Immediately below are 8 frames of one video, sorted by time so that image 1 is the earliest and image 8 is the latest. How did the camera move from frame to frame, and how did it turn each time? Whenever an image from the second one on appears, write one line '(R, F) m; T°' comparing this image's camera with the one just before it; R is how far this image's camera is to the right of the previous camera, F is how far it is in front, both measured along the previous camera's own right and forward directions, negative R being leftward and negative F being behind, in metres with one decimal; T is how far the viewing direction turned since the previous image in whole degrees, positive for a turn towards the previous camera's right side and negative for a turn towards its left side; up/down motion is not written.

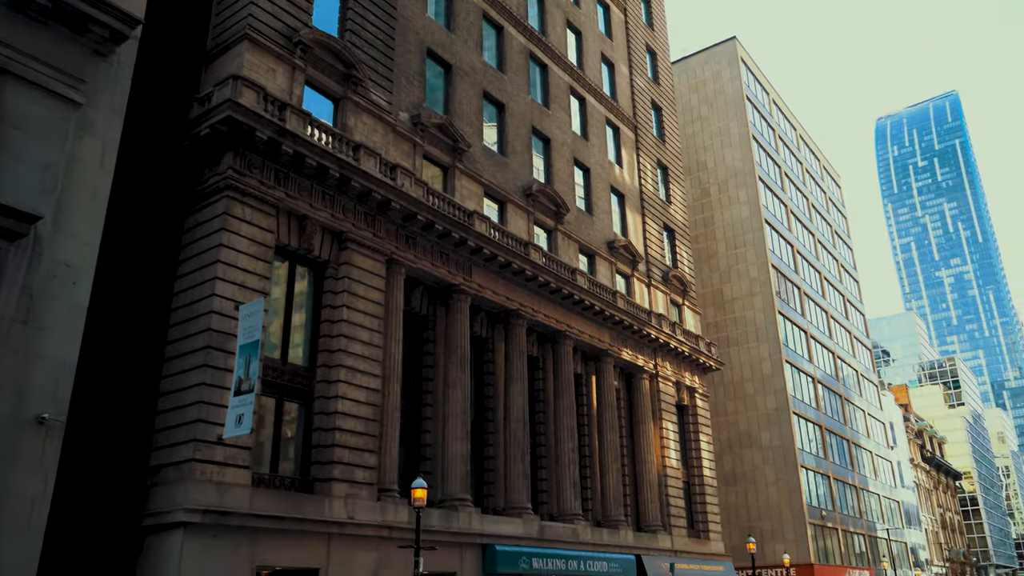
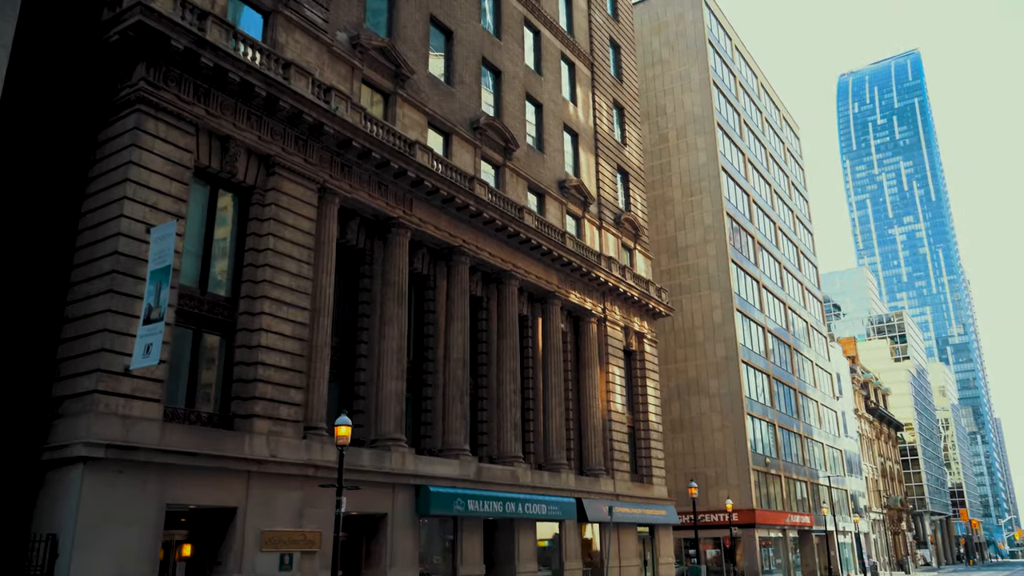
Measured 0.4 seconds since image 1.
(+0.7, +1.1) m; +3°
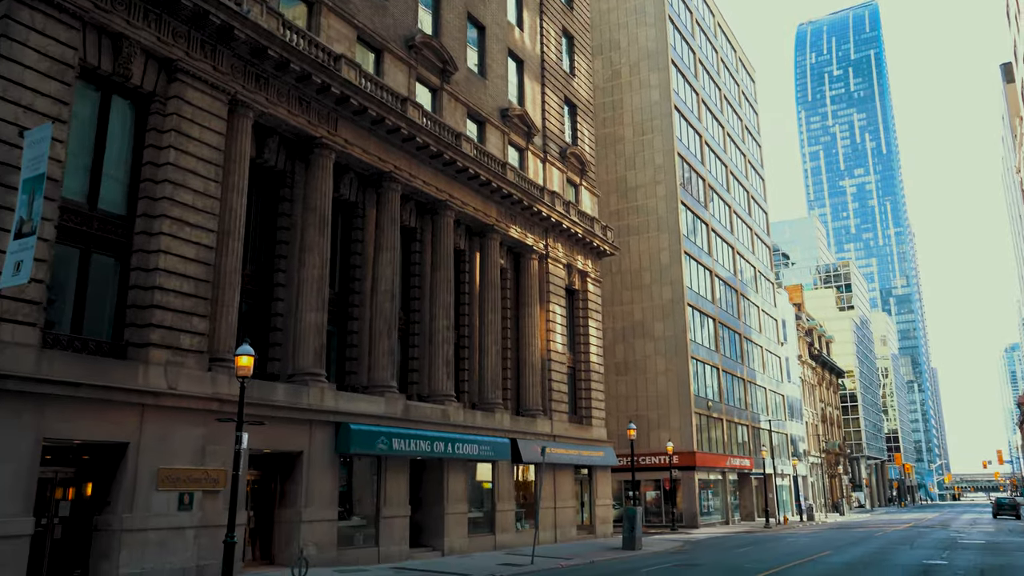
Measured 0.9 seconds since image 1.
(+0.8, +1.5) m; +3°
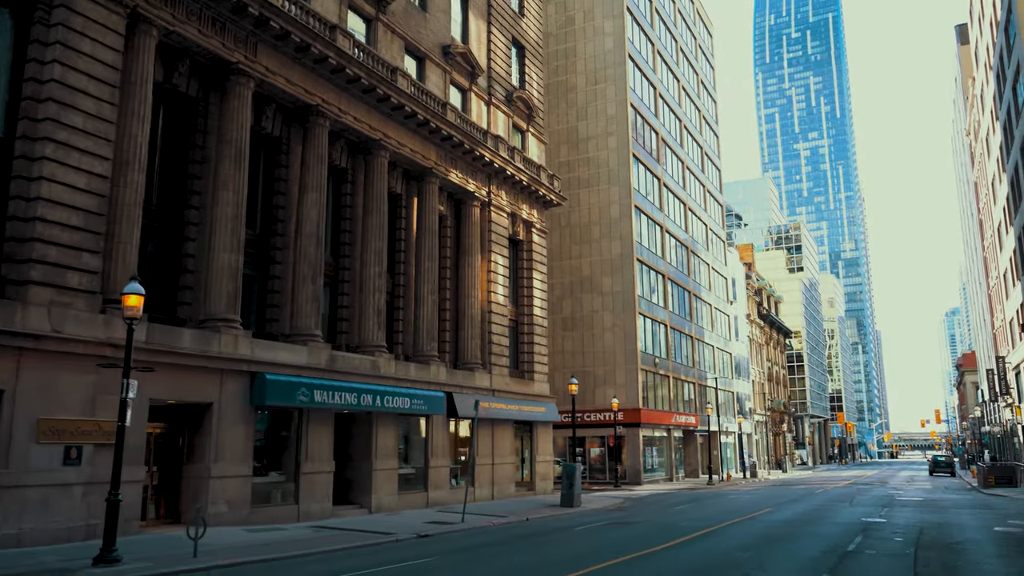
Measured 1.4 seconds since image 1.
(+0.7, +1.5) m; +3°
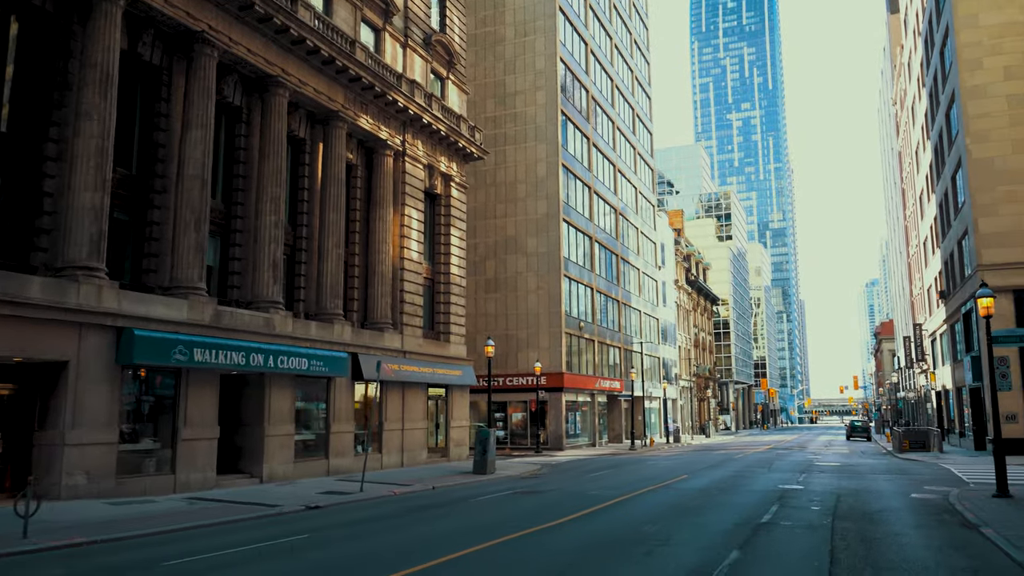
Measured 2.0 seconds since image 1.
(+0.8, +1.8) m; +5°
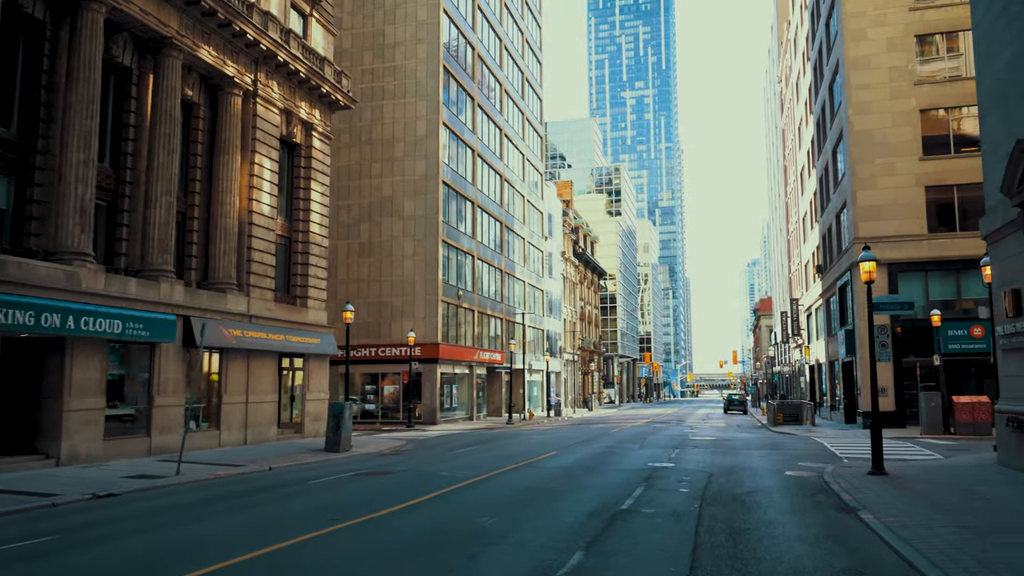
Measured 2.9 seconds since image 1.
(+1.1, +2.5) m; +7°
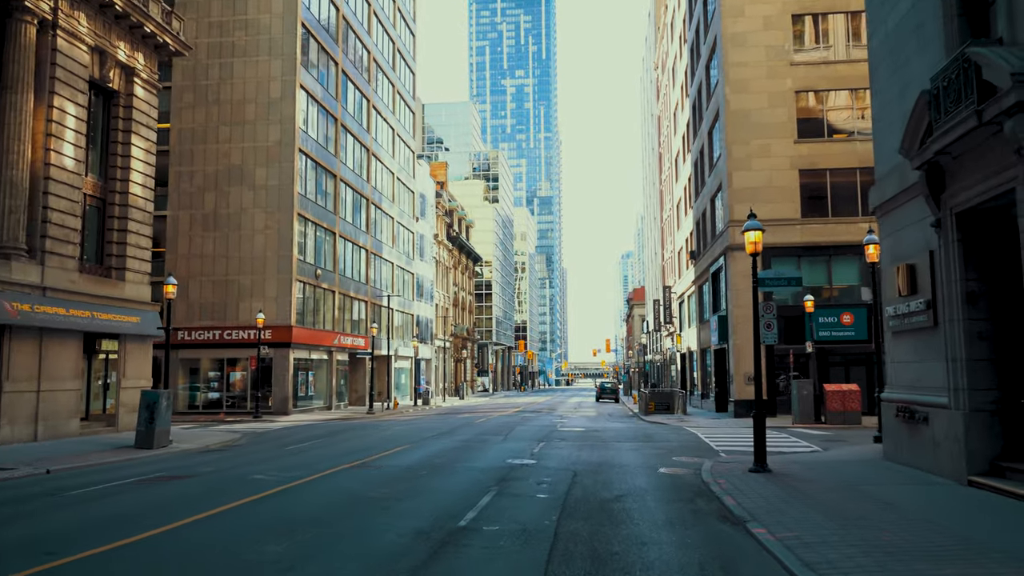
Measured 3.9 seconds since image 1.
(+0.9, +3.0) m; +8°
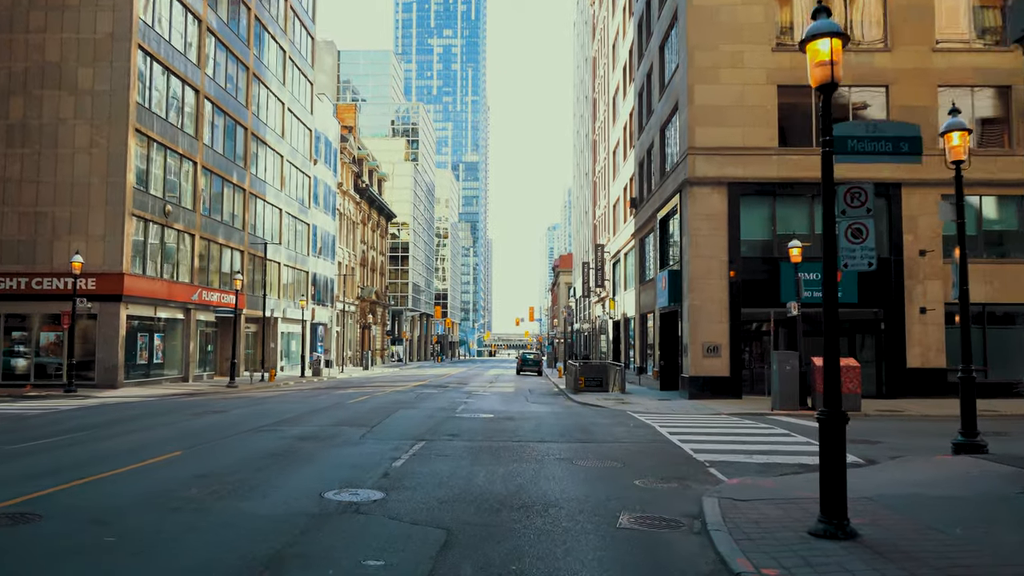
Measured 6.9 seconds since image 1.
(+1.1, +8.6) m; +5°
